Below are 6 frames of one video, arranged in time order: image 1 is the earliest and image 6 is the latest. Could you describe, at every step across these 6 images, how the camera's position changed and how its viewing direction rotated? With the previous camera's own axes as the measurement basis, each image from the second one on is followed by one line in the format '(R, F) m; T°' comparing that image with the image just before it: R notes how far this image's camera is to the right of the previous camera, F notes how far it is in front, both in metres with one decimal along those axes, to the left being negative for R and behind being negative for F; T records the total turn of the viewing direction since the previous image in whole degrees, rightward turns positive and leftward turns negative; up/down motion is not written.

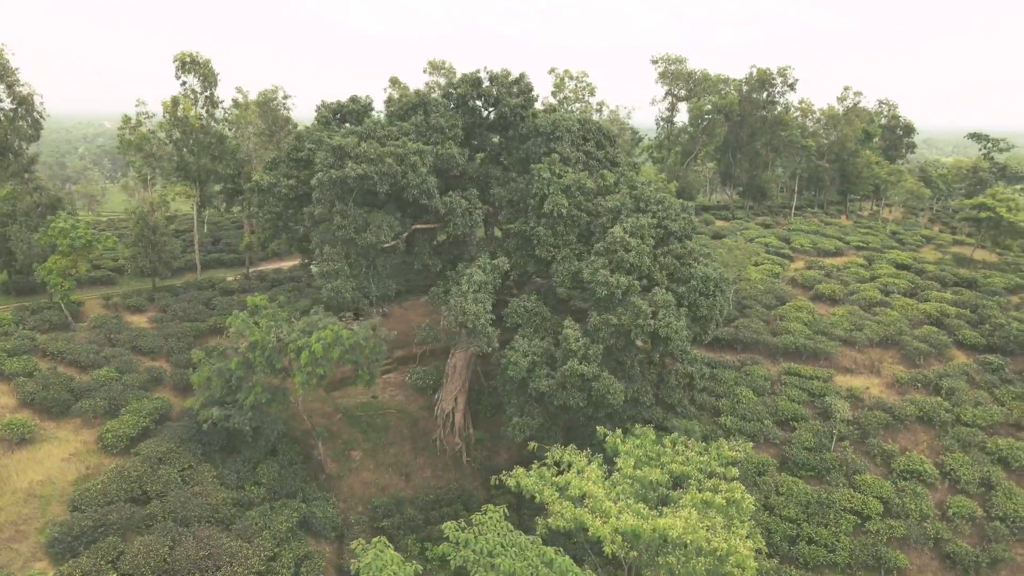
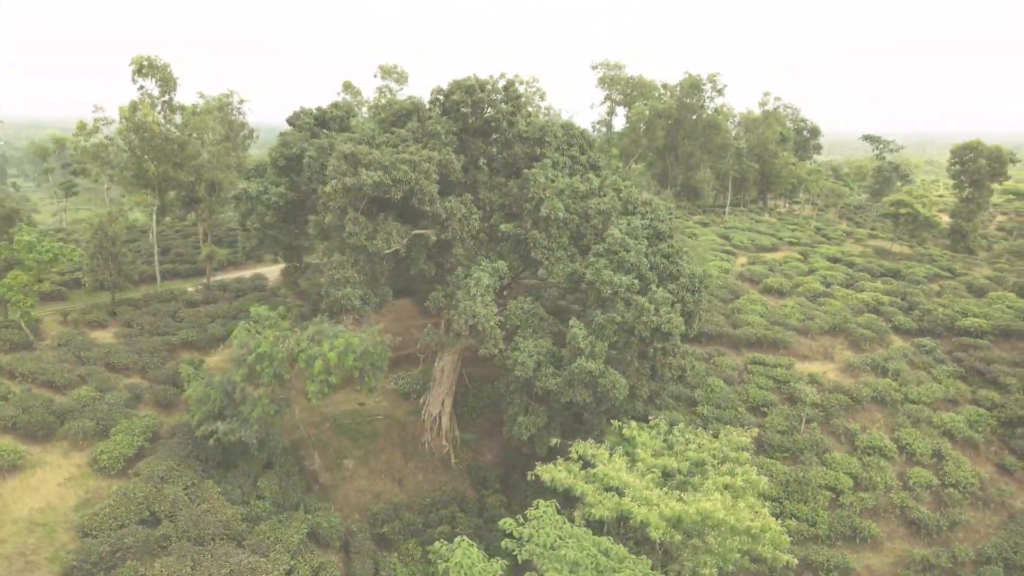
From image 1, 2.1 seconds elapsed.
(-1.7, -0.2) m; +7°
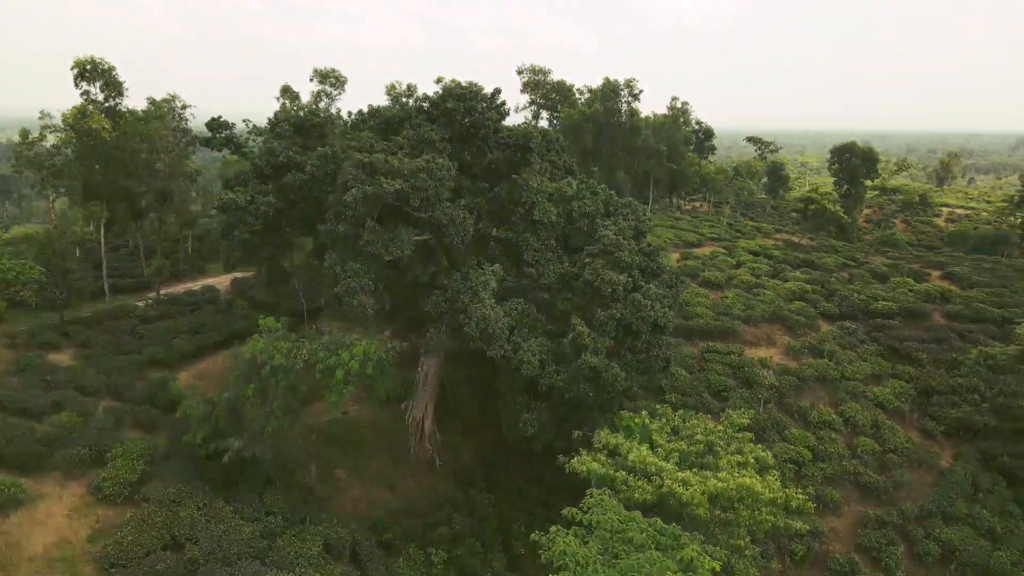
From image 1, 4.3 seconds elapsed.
(-2.2, -0.2) m; +9°
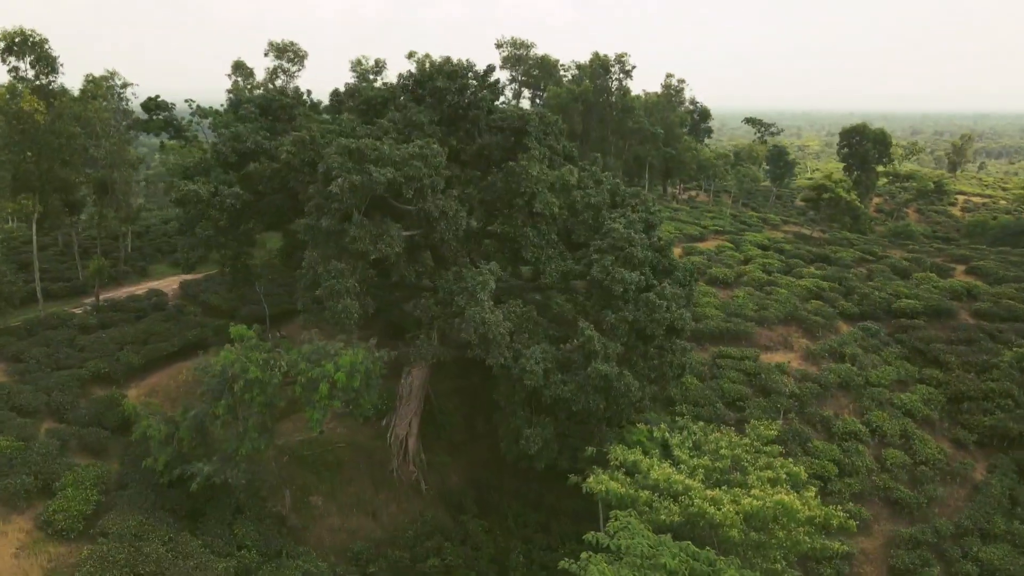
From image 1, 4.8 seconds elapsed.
(0.0, +1.2) m; 0°
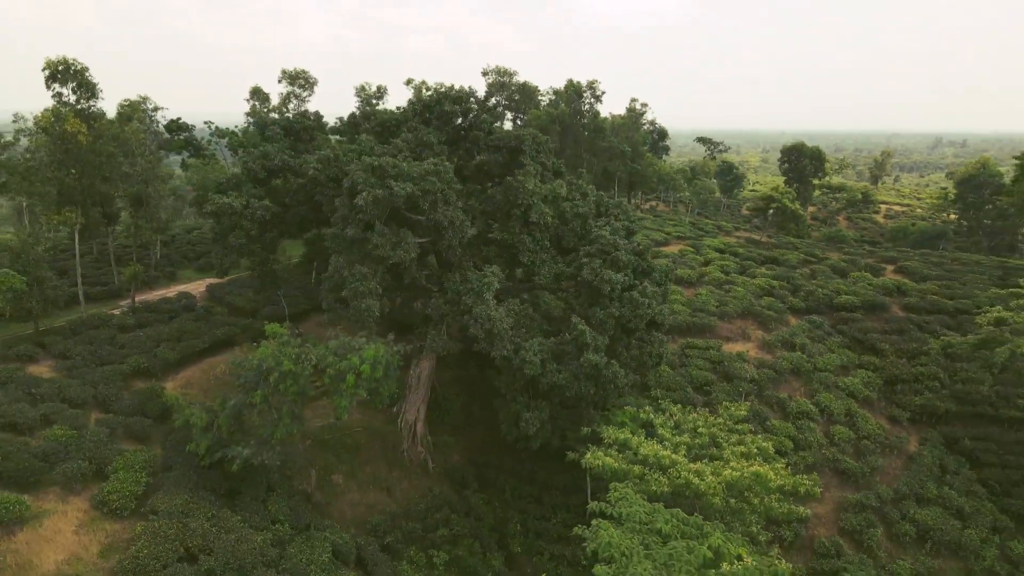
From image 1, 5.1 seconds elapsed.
(-1.0, -1.3) m; +4°
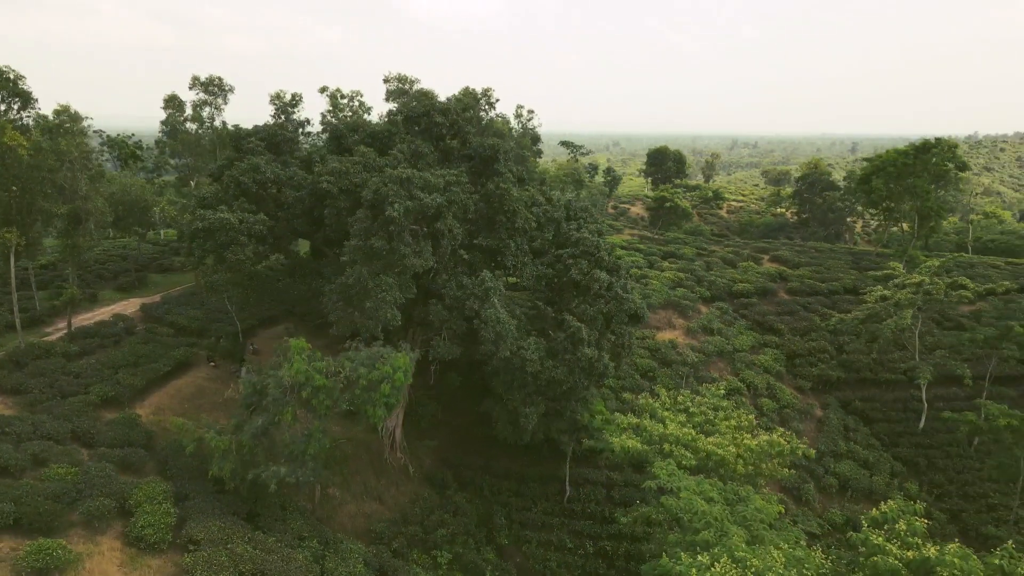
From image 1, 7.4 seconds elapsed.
(-3.0, -0.3) m; +13°
